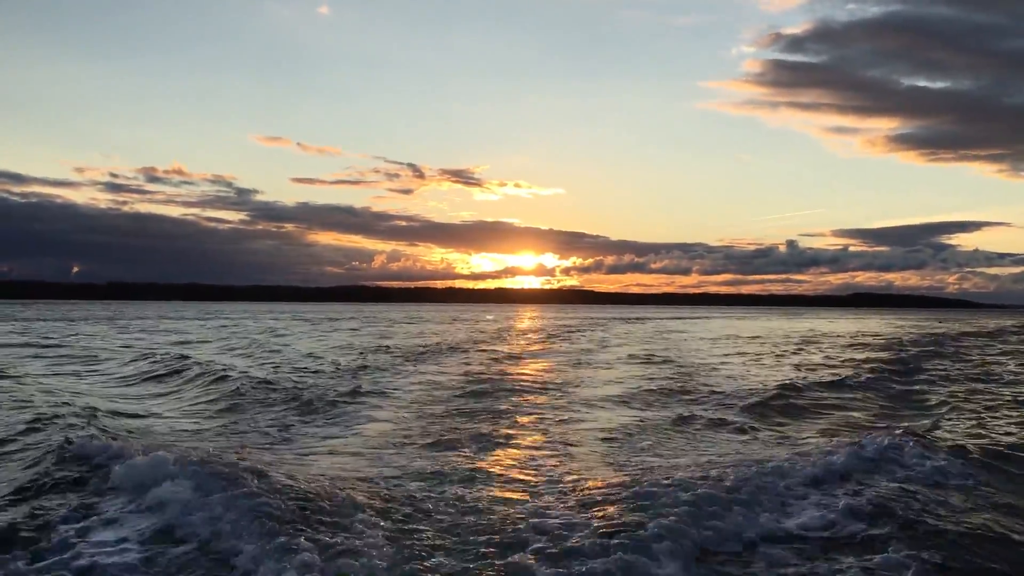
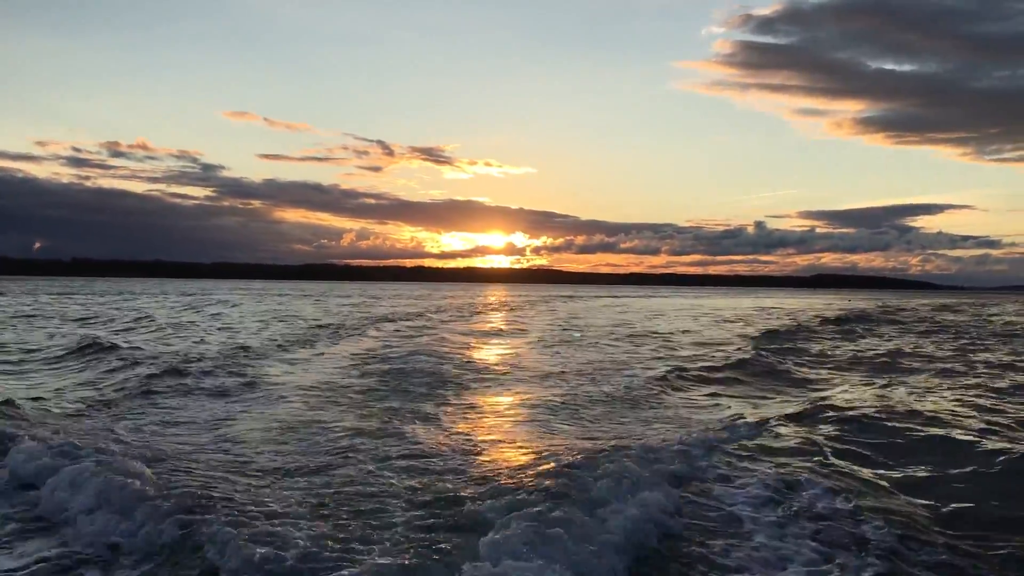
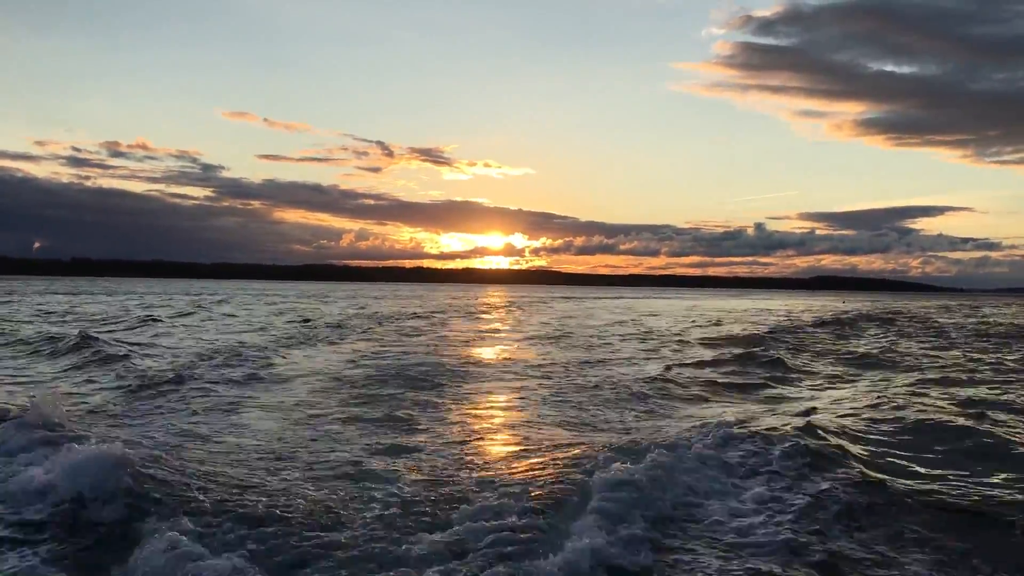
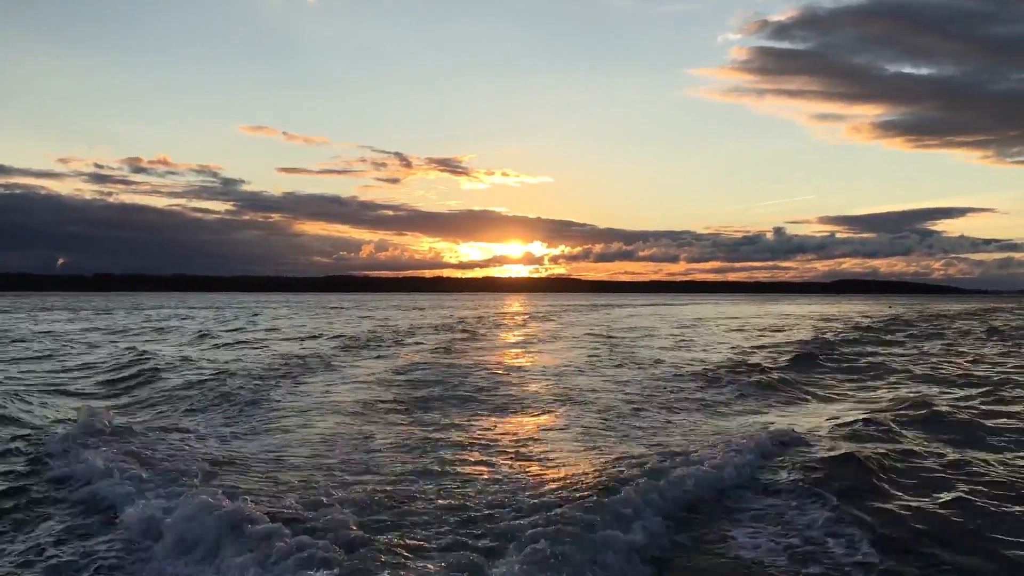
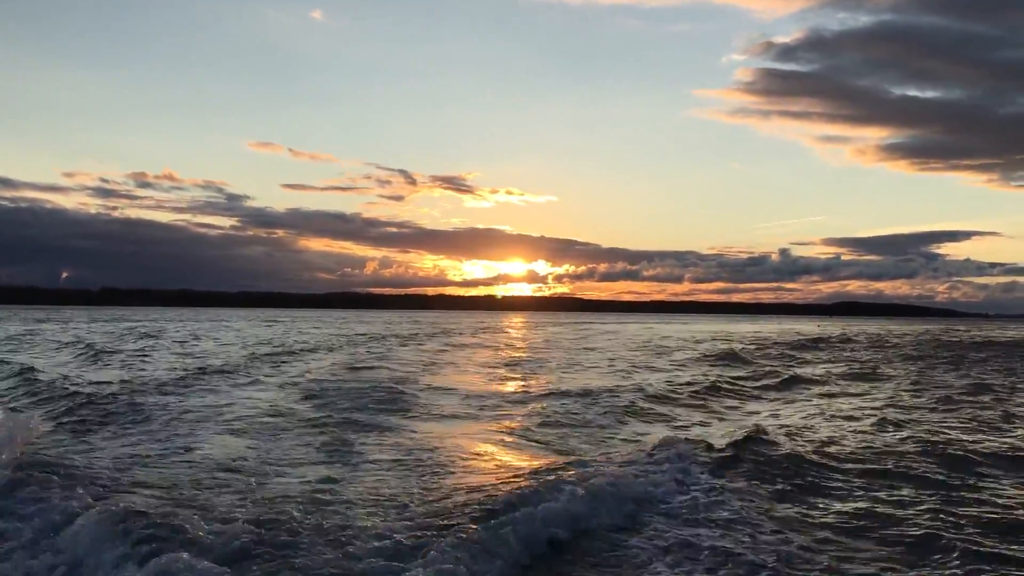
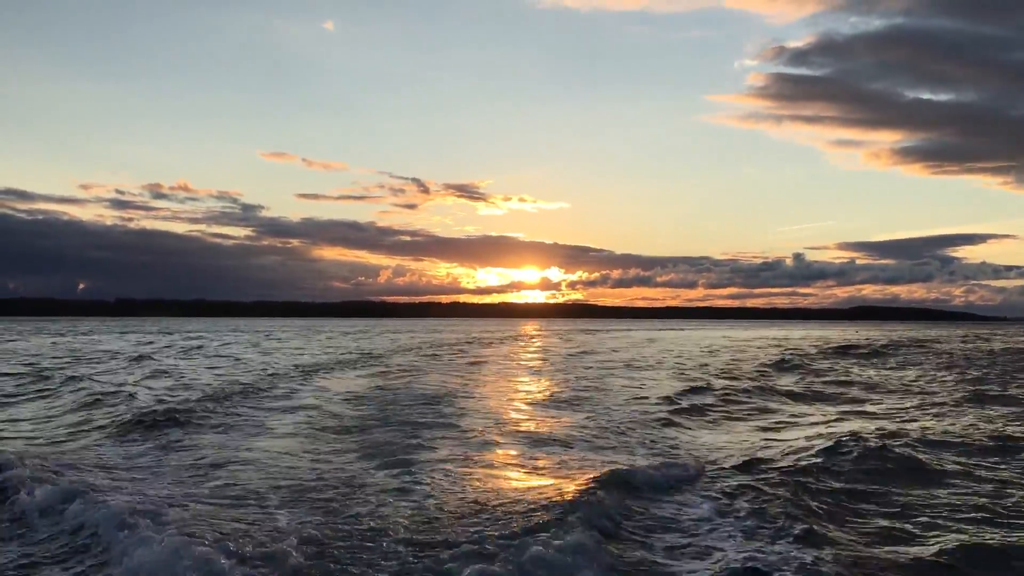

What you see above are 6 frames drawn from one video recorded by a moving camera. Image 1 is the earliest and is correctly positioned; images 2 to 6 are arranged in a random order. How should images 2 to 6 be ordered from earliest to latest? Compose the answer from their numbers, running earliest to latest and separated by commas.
4, 2, 3, 6, 5
